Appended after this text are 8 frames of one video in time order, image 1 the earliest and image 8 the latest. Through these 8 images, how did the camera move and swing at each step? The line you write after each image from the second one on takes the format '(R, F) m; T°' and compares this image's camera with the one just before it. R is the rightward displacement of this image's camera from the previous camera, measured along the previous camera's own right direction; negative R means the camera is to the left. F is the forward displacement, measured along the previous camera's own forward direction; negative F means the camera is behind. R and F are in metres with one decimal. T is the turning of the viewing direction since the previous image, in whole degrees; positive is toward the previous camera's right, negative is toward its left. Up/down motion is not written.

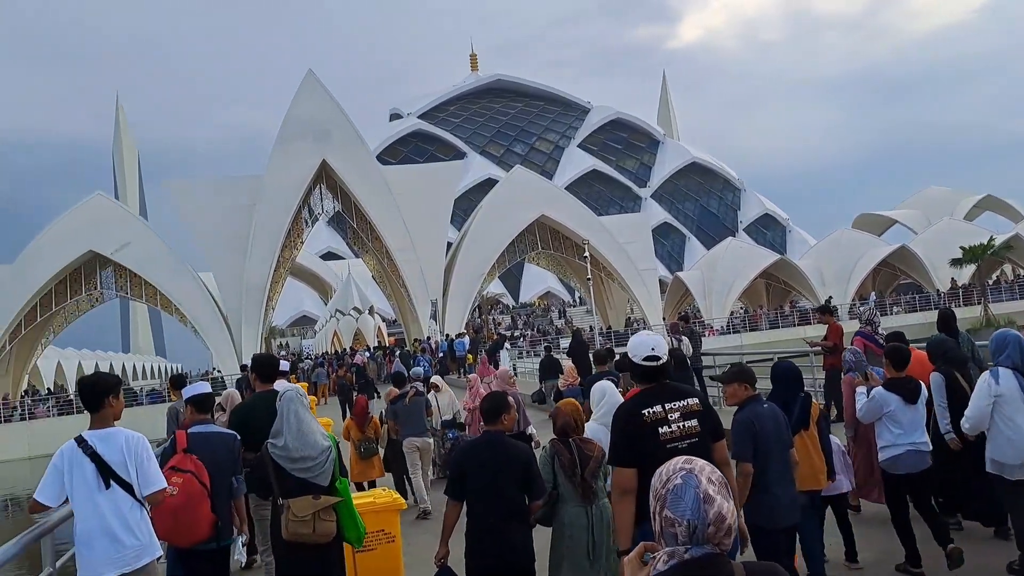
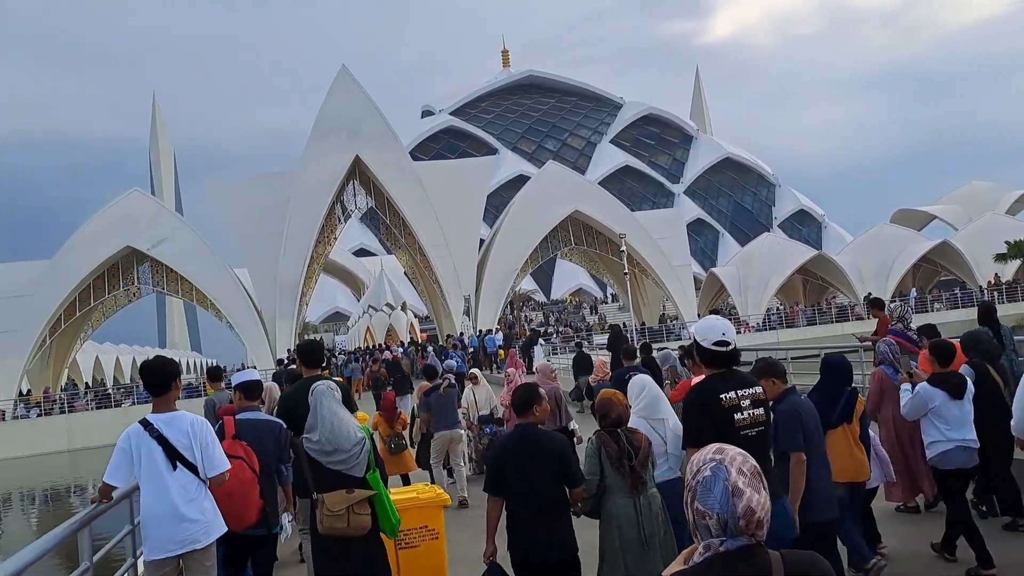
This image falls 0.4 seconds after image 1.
(-0.1, +0.1) m; -2°
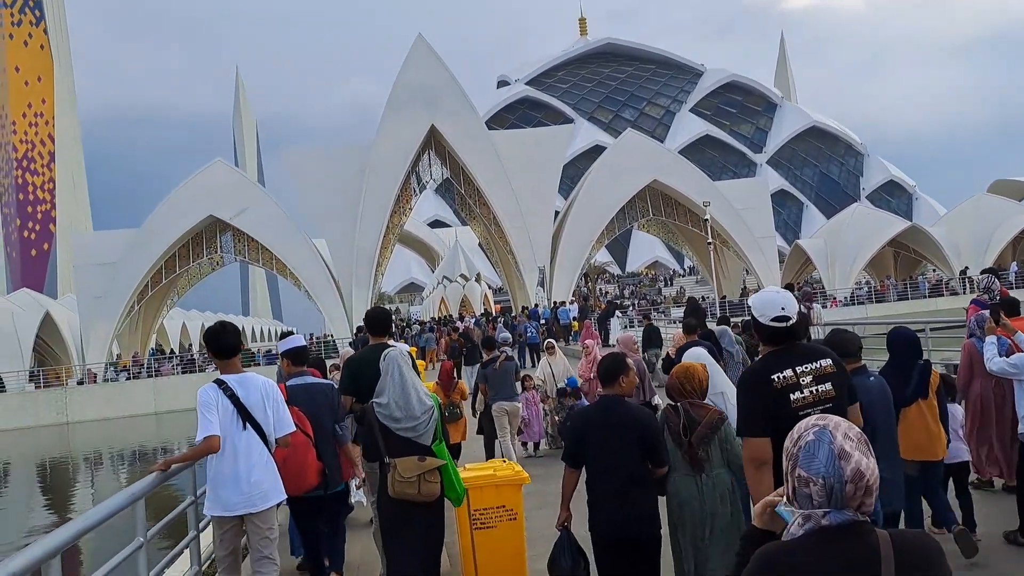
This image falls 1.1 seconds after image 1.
(0.0, +0.3) m; -5°
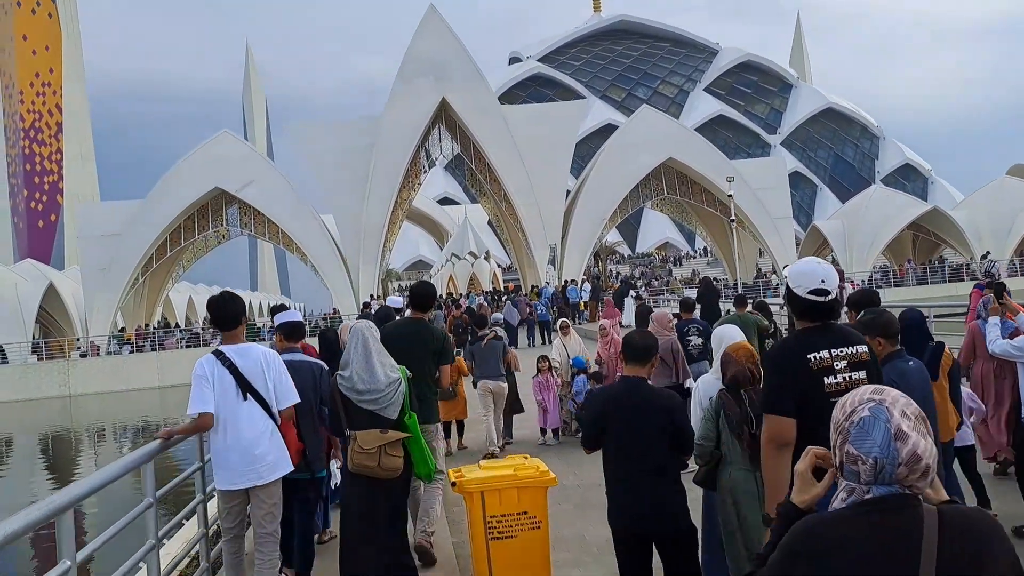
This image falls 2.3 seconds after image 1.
(-0.1, +0.5) m; -1°
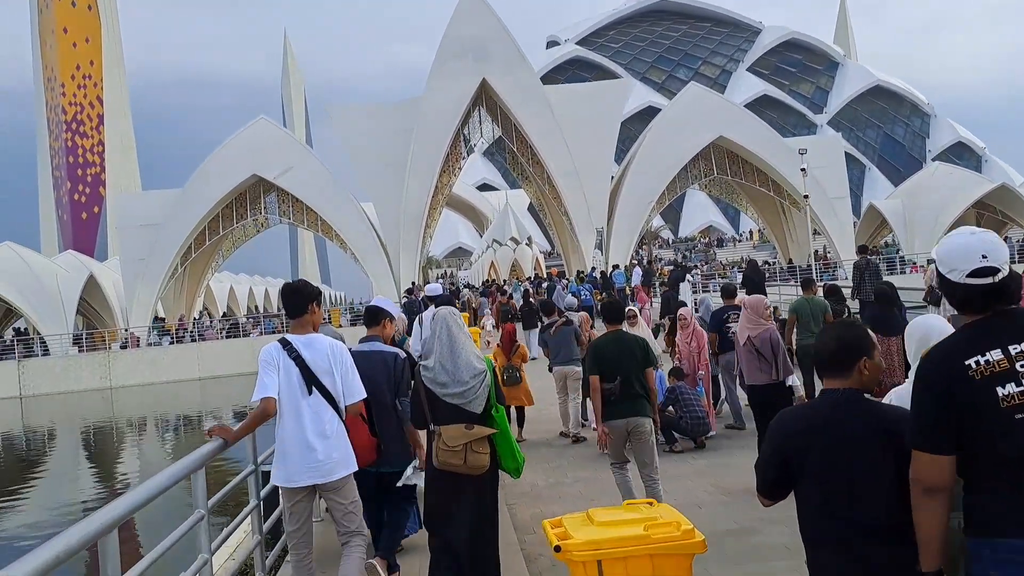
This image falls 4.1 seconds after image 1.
(-0.2, +0.7) m; -3°
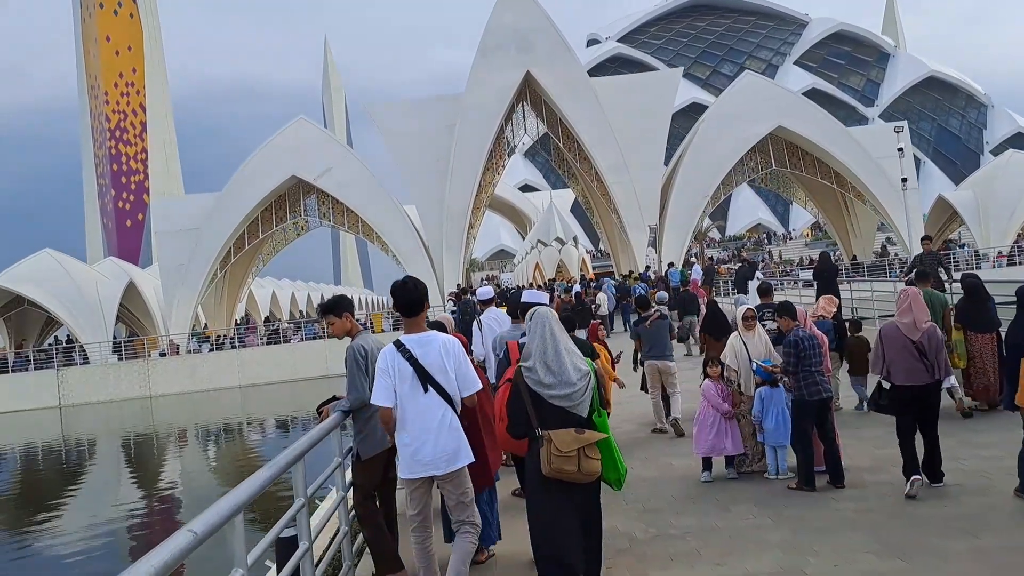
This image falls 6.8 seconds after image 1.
(-0.2, +1.0) m; -3°
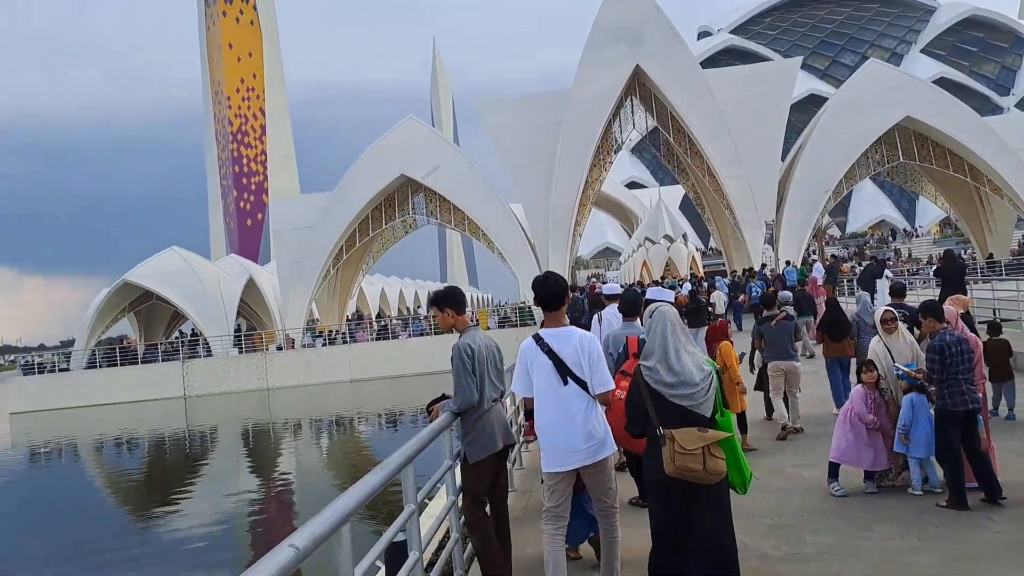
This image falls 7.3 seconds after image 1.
(-0.1, +0.2) m; -7°
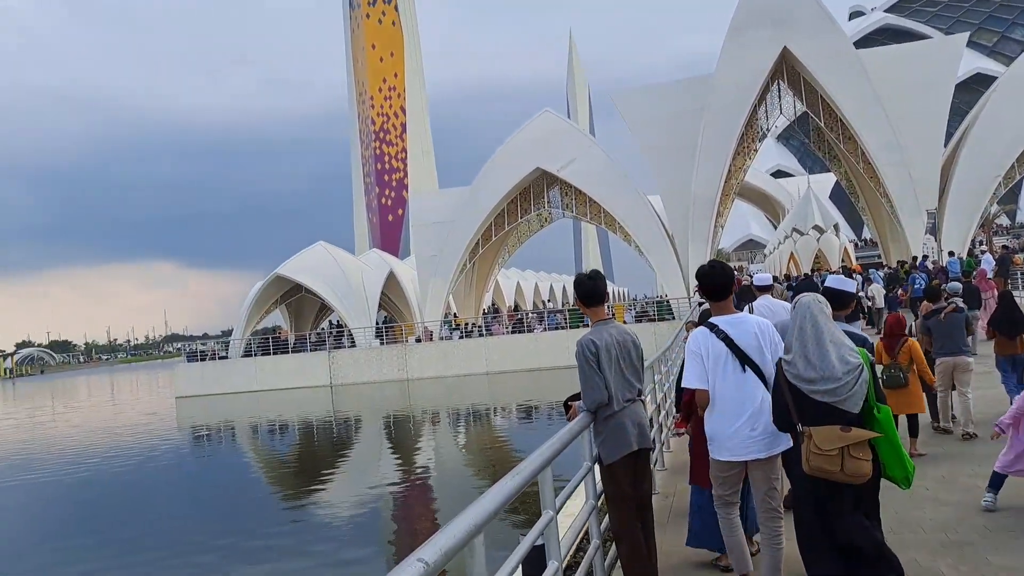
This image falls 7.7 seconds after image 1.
(0.0, +0.2) m; -9°
